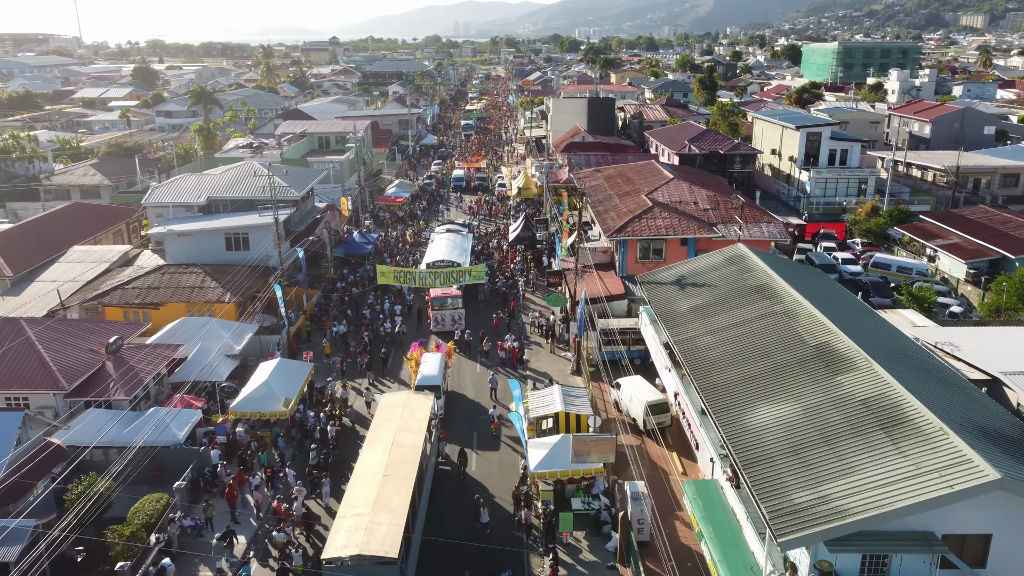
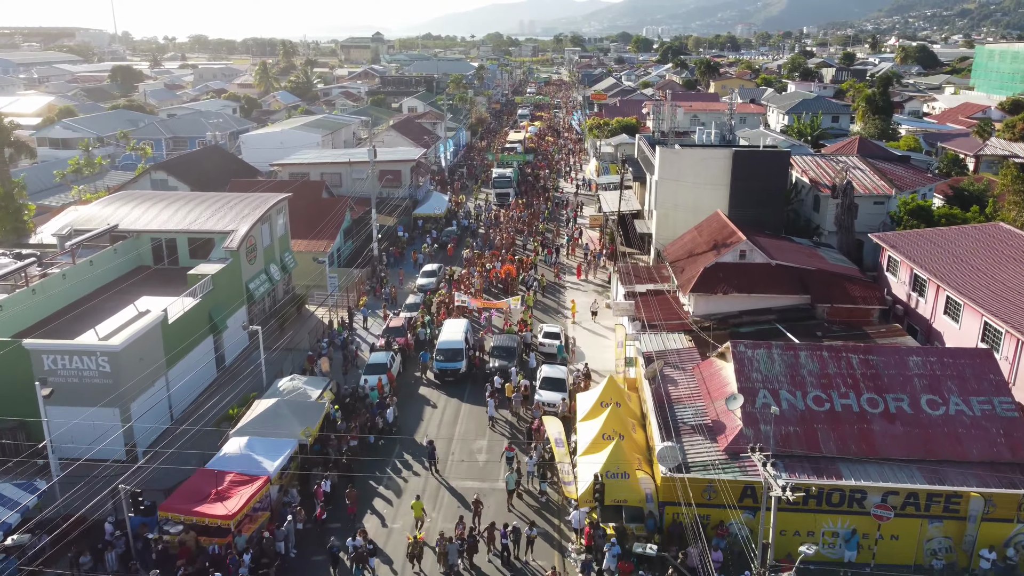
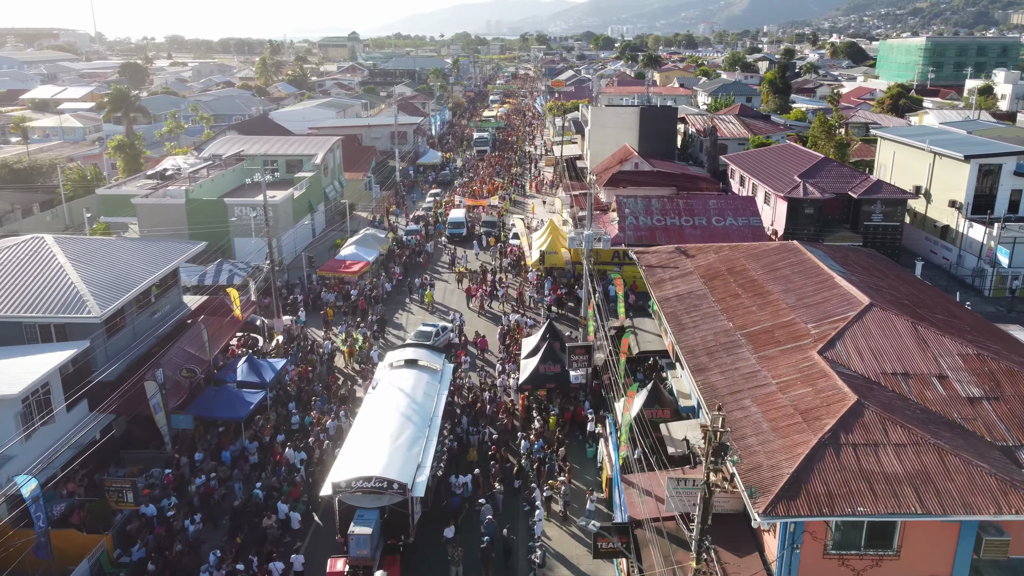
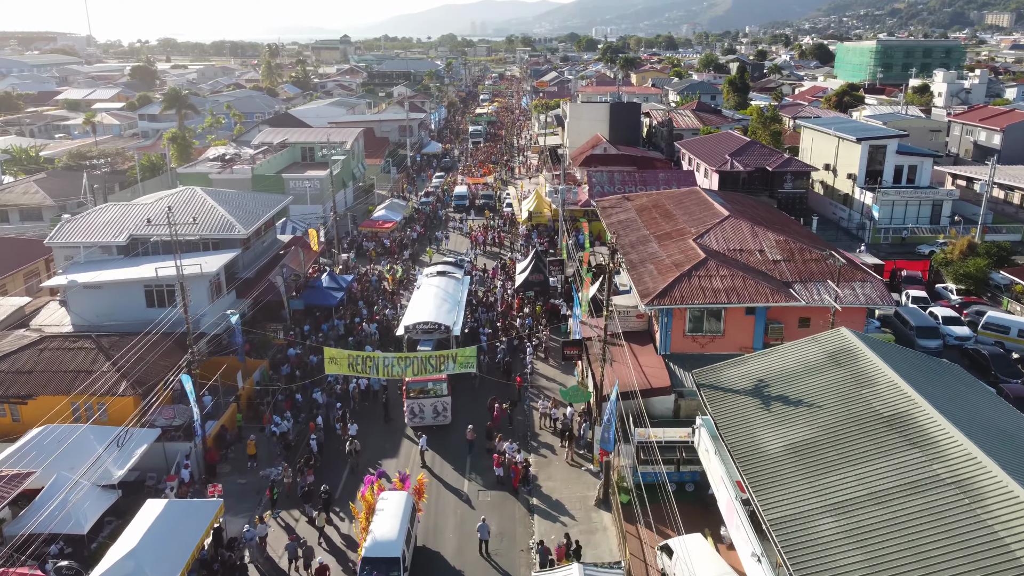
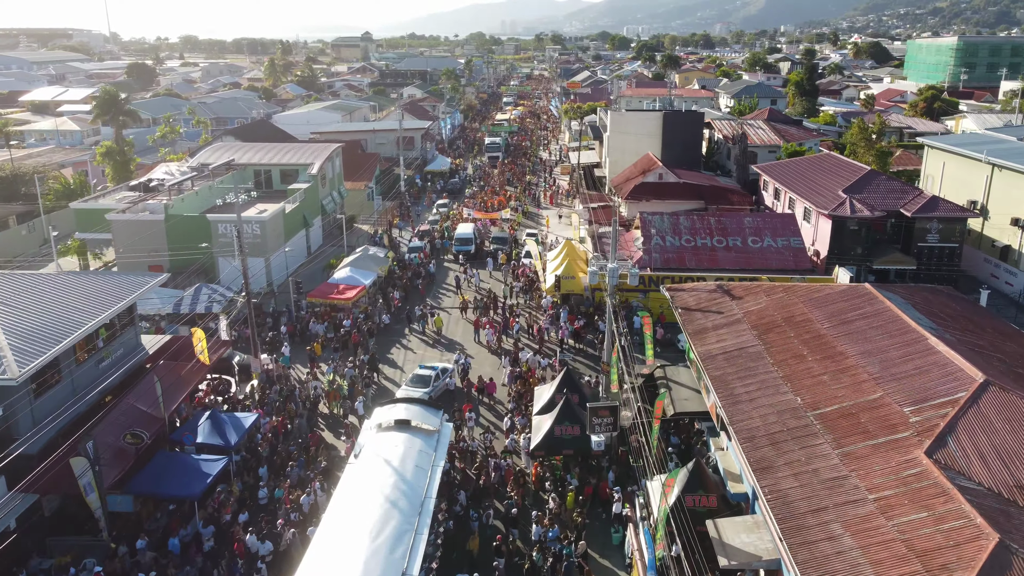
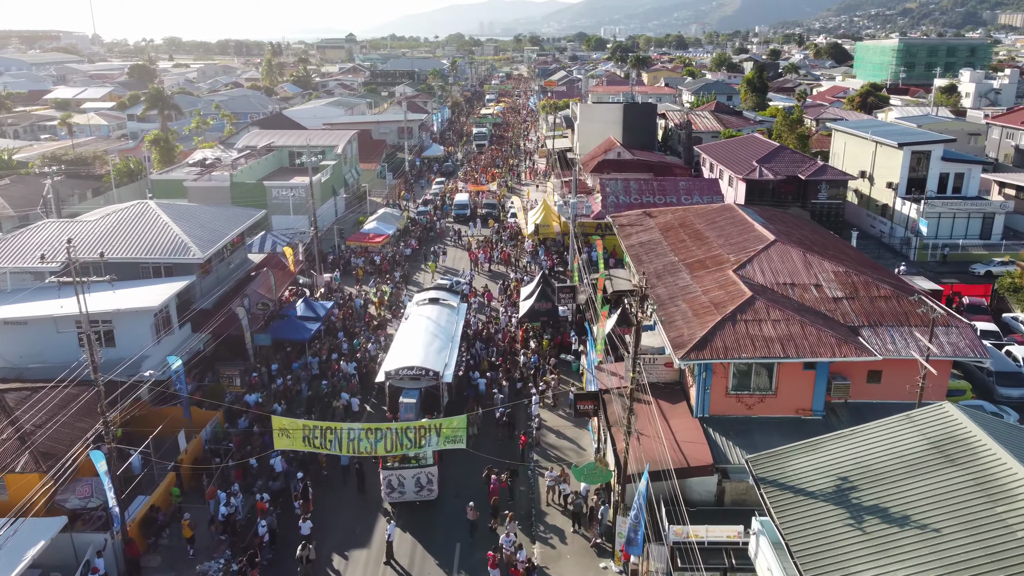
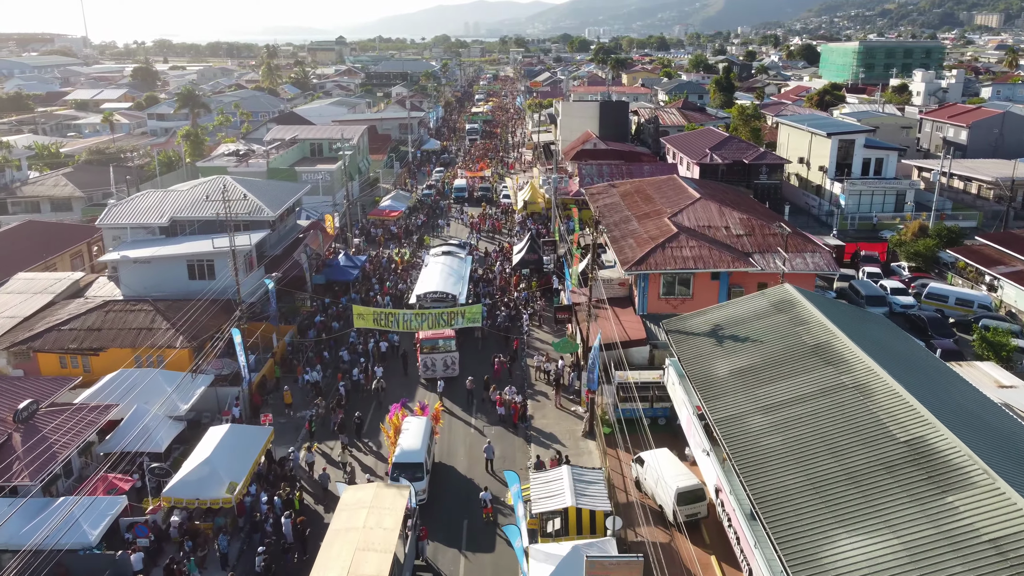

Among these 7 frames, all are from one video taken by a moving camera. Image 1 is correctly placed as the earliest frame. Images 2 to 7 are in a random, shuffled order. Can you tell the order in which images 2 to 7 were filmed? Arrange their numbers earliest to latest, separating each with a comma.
7, 4, 6, 3, 5, 2
